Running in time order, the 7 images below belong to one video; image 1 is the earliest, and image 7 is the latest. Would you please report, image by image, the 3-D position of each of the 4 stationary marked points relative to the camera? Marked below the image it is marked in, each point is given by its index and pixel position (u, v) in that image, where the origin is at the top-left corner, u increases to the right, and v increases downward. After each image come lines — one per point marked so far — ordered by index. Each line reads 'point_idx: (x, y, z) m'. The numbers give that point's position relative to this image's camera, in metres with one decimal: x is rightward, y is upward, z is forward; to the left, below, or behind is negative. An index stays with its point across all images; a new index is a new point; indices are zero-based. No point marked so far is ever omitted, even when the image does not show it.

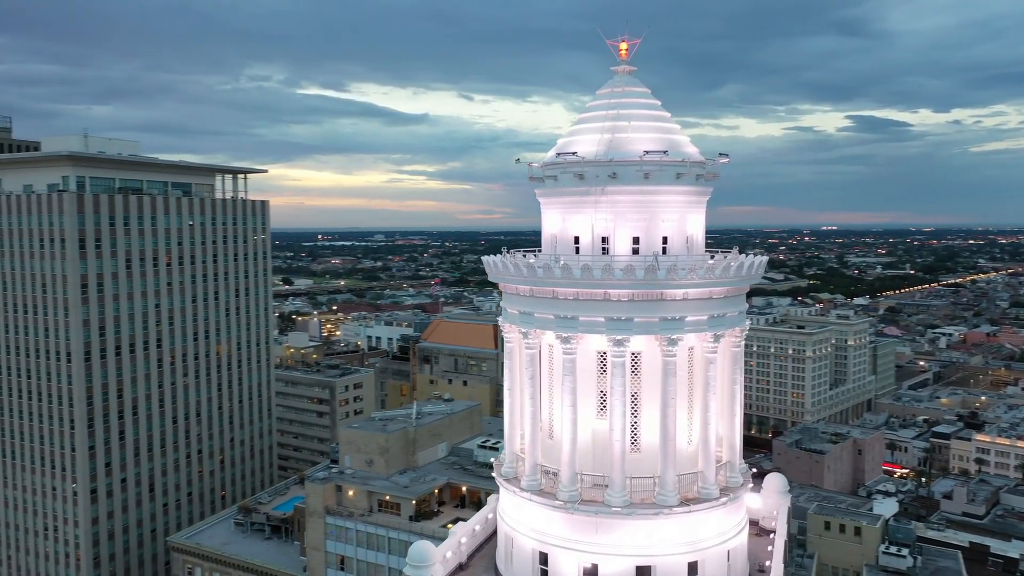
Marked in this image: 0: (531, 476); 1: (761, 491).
0: (+0.4, -3.8, +16.1) m
1: (+6.3, -5.1, +20.1) m
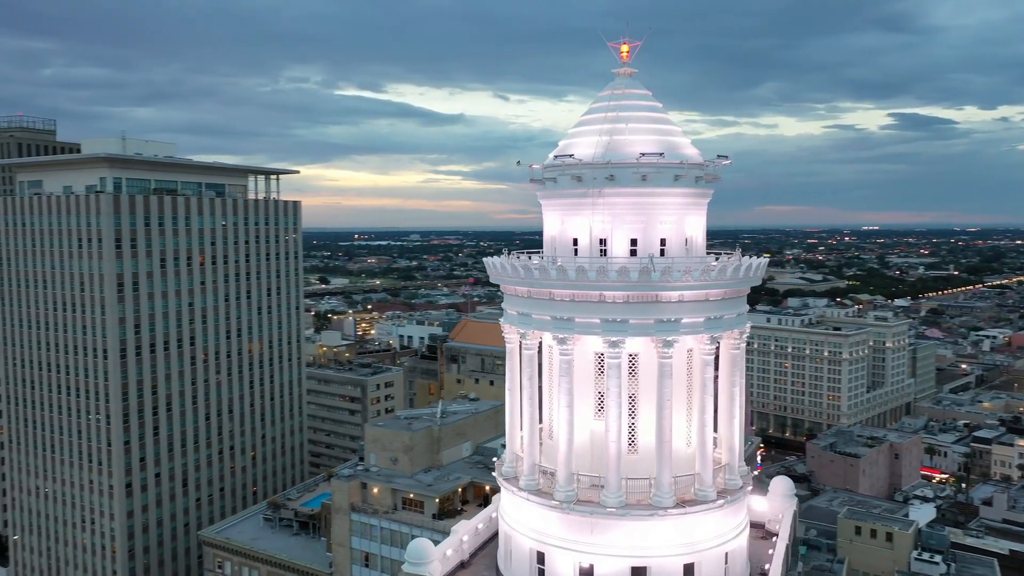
0: (+0.3, -3.8, +16.2) m
1: (+6.4, -5.1, +20.0) m
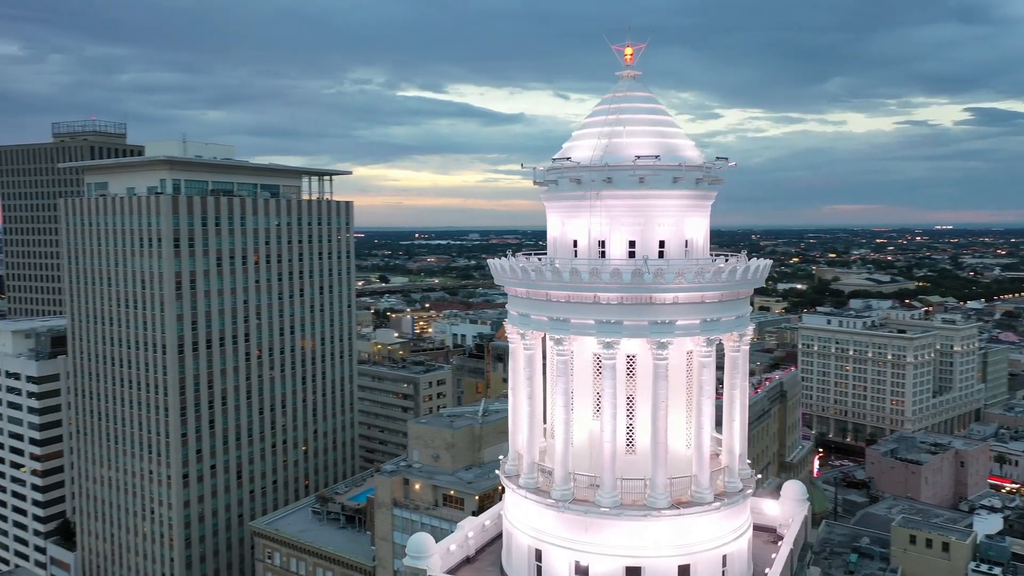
0: (+0.3, -3.8, +16.5) m
1: (+6.6, -5.2, +19.8) m
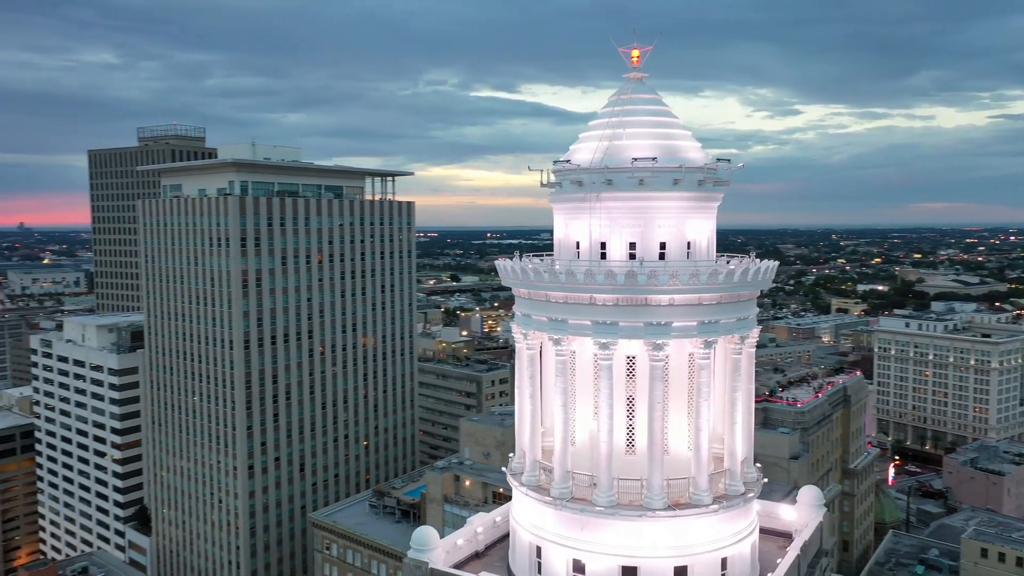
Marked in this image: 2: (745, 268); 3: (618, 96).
0: (+0.4, -3.8, +16.7) m
1: (+6.9, -5.2, +19.5) m
2: (+4.9, +0.5, +16.3) m
3: (+2.3, +4.1, +17.1) m
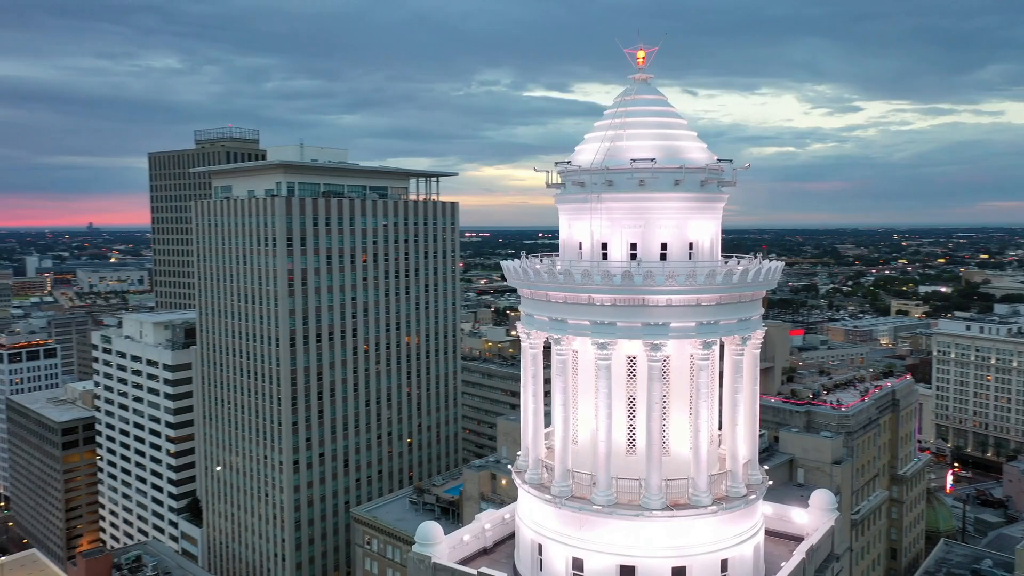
0: (+0.4, -3.8, +16.9) m
1: (+7.2, -5.3, +19.3) m
2: (+4.9, +0.4, +16.2) m
3: (+2.4, +4.1, +17.1) m
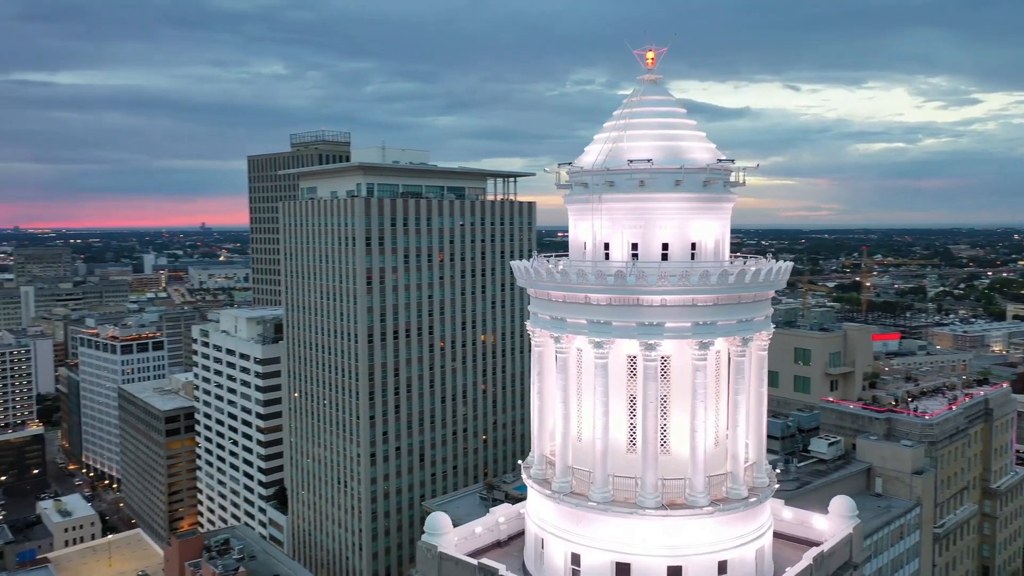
0: (+0.5, -3.8, +17.3) m
1: (+7.5, -5.3, +18.8) m
2: (+5.0, +0.4, +16.1) m
3: (+2.6, +4.1, +17.3) m
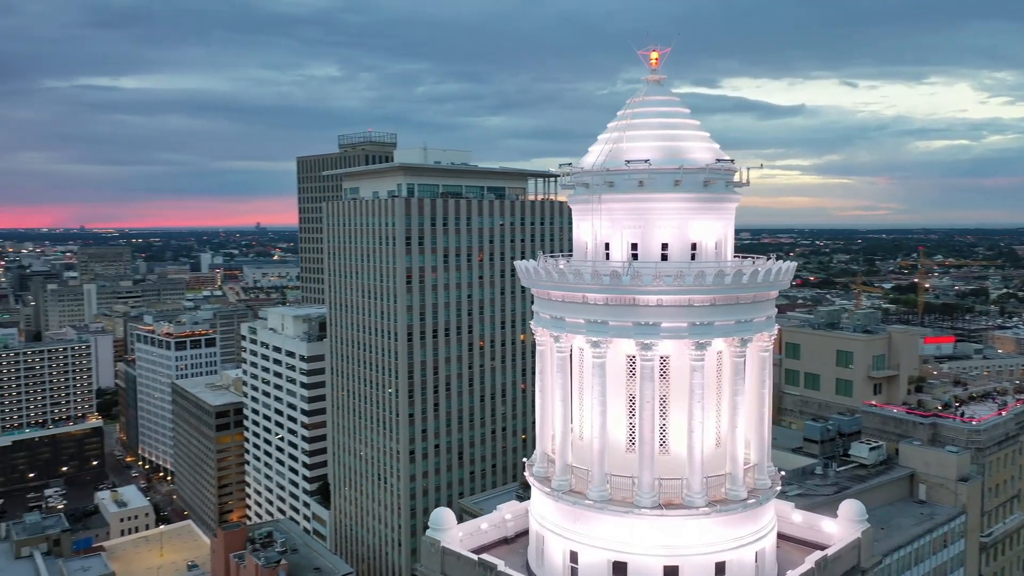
0: (+0.6, -3.8, +17.4) m
1: (+7.6, -5.3, +18.6) m
2: (+4.9, +0.4, +16.0) m
3: (+2.6, +4.1, +17.3) m
